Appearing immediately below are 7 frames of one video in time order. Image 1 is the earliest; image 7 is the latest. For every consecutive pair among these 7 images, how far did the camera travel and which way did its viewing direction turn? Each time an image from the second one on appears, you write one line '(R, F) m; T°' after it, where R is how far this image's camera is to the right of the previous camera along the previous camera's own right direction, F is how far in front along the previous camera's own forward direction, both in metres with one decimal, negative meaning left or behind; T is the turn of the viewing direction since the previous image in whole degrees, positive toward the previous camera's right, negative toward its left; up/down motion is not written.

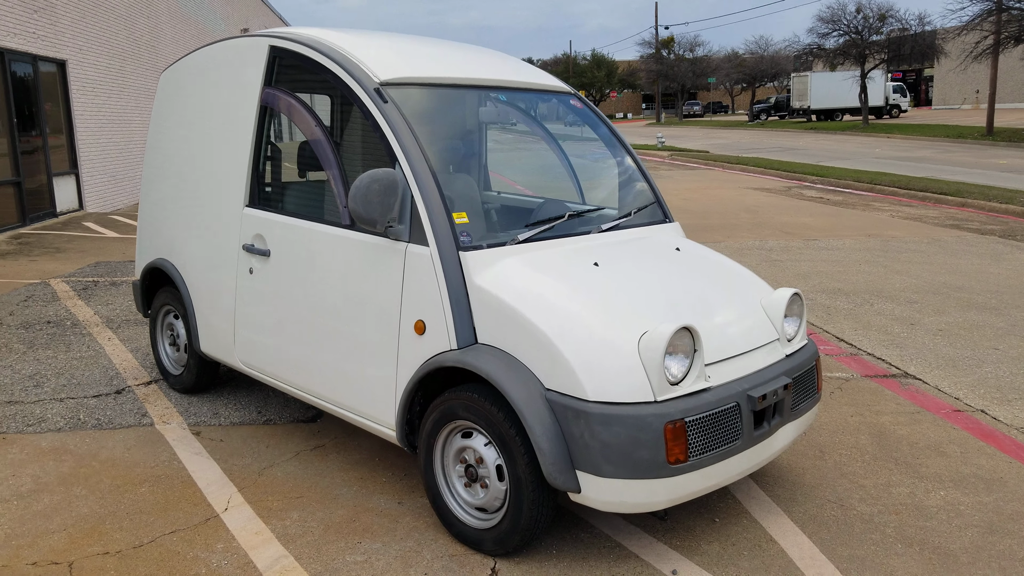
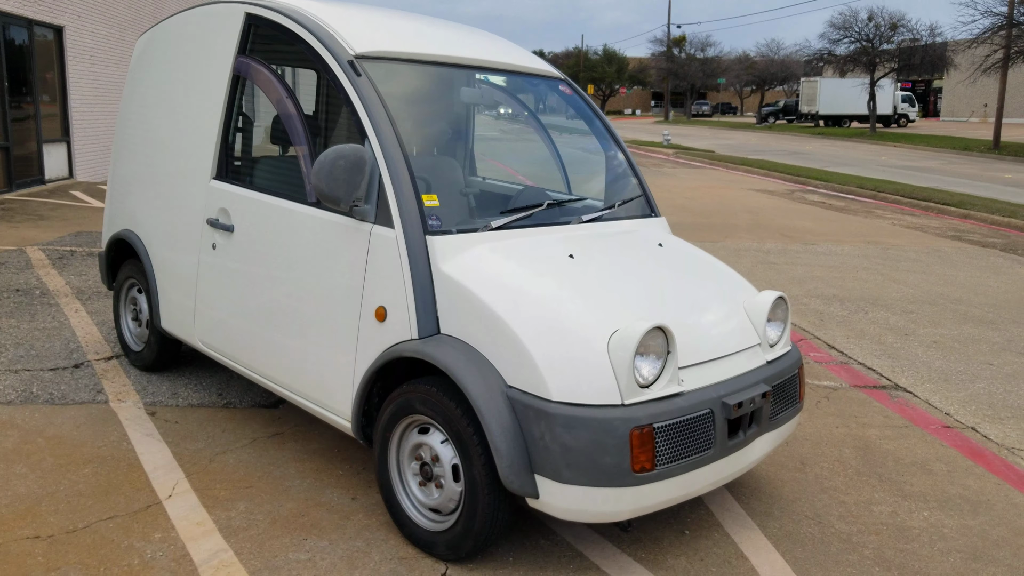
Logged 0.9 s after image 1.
(+0.1, +0.2) m; 0°
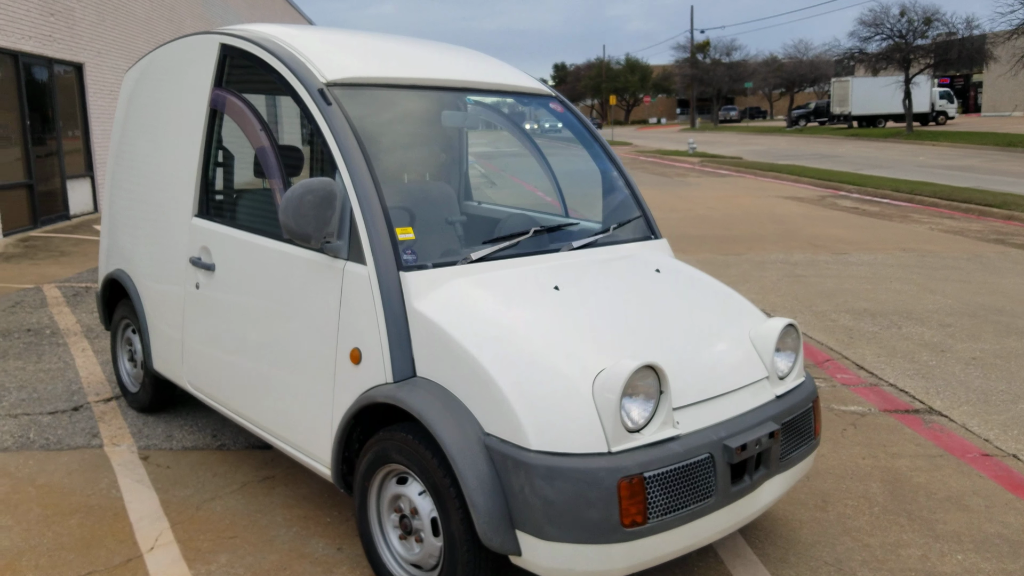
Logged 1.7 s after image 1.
(+0.2, +0.2) m; -3°
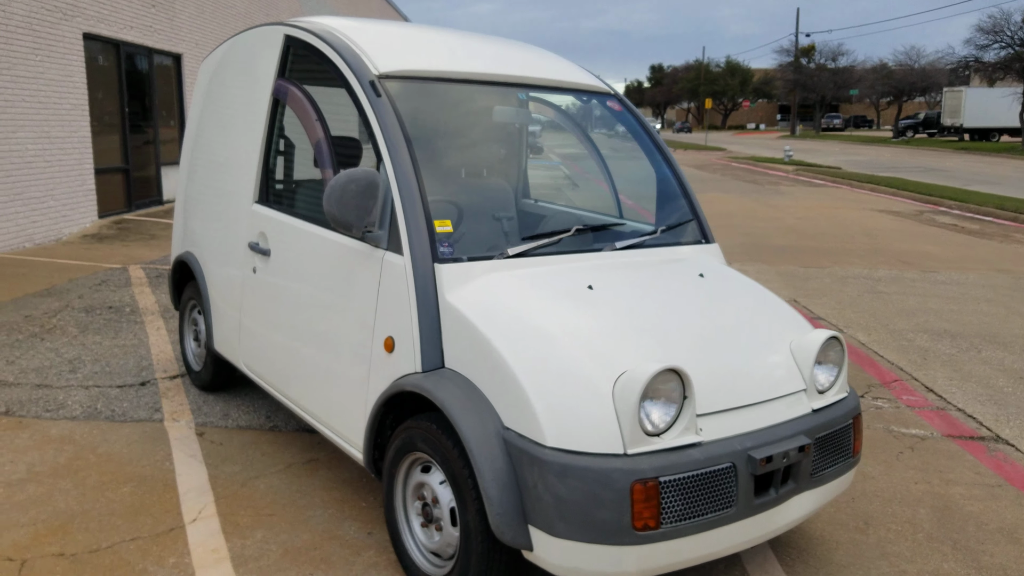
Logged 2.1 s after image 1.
(+0.2, 0.0) m; -6°
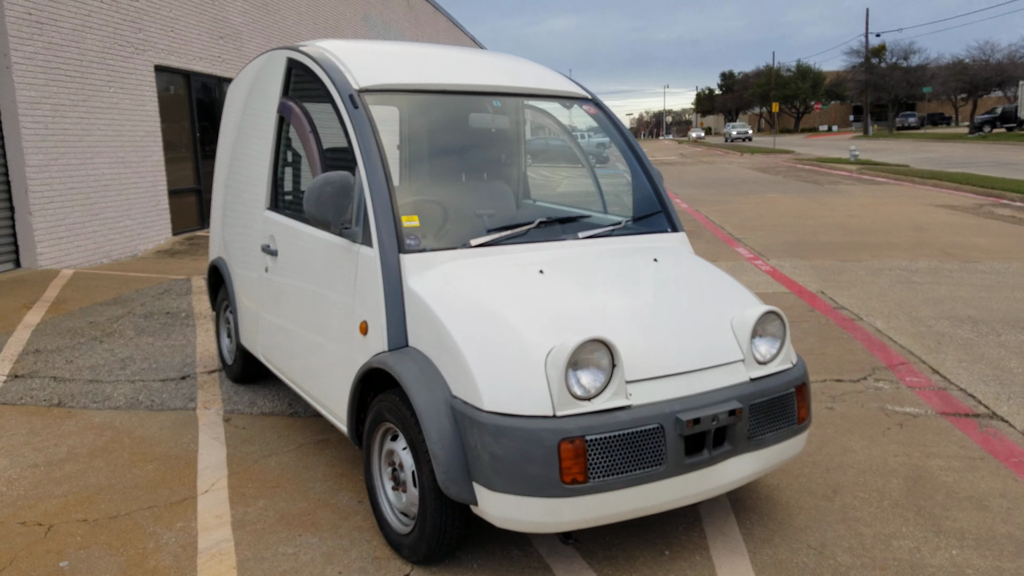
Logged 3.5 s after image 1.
(+0.4, -0.3) m; -5°
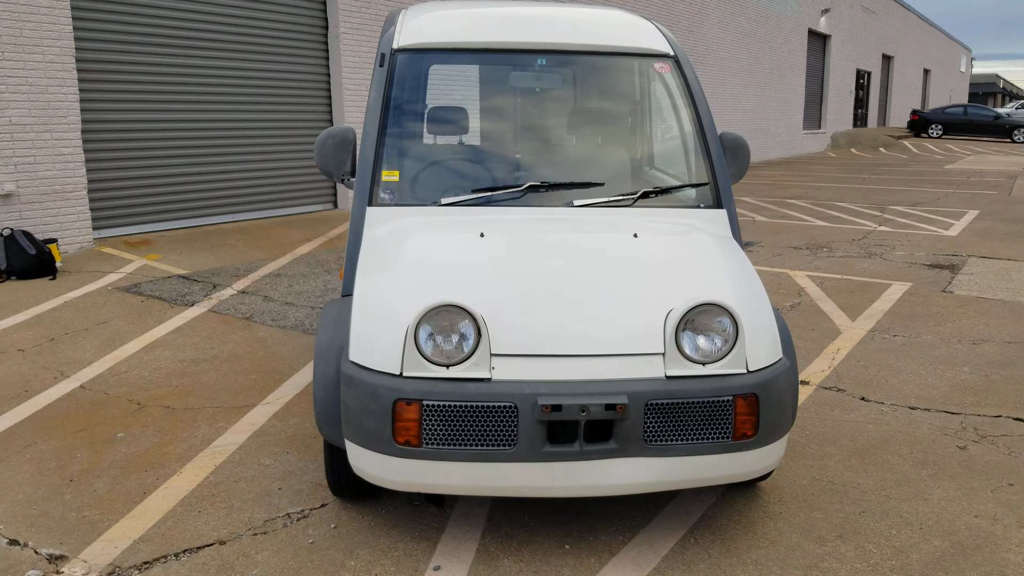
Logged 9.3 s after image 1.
(+0.6, 0.0) m; -10°
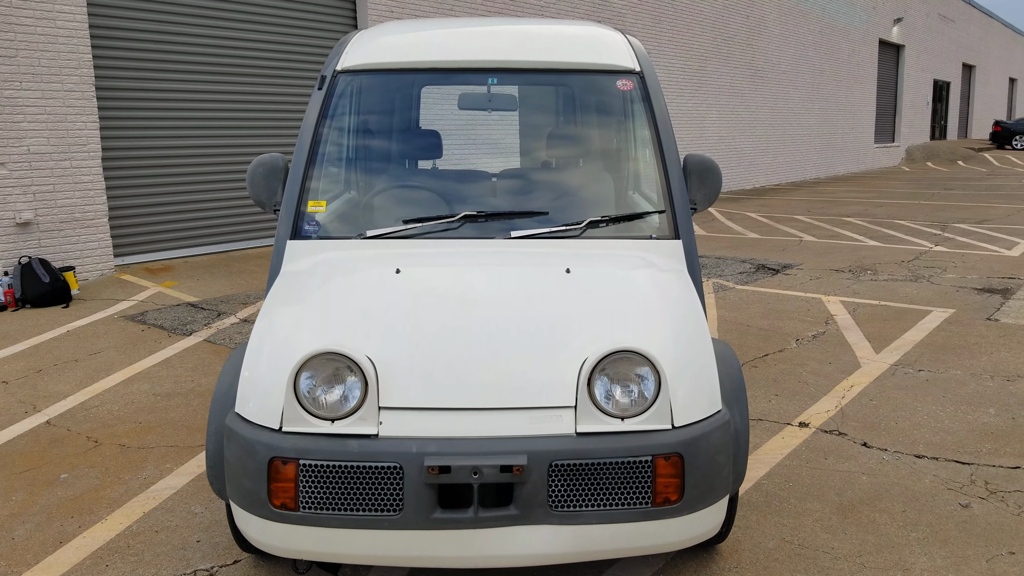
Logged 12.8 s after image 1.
(+0.5, +0.2) m; -5°
